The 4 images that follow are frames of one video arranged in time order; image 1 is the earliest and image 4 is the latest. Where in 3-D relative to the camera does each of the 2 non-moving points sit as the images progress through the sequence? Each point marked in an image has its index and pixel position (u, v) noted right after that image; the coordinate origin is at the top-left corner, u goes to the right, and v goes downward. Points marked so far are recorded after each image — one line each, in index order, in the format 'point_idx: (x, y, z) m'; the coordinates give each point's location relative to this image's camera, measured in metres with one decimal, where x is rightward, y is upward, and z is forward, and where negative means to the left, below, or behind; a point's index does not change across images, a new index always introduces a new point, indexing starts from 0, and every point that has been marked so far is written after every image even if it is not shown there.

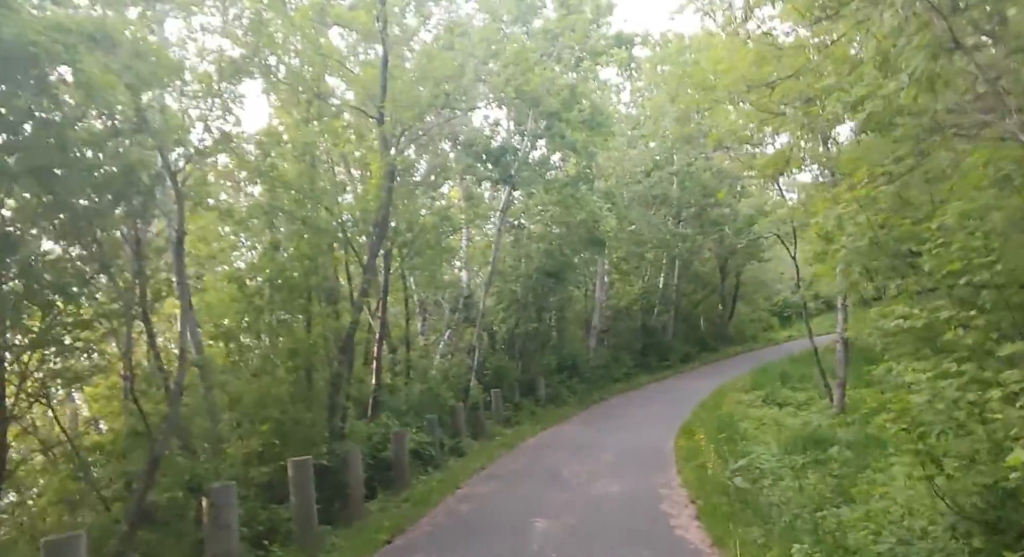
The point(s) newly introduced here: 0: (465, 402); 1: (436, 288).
0: (-1.0, -2.6, +16.7) m
1: (-1.6, -0.2, +16.9) m
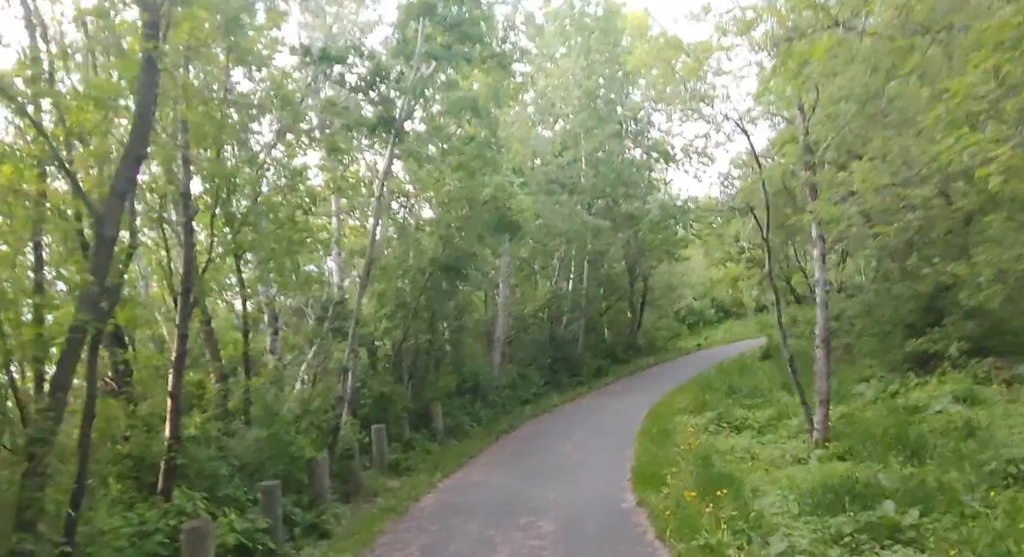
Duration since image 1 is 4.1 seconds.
0: (-2.7, -2.5, +11.9) m
1: (-3.3, -0.1, +12.0) m
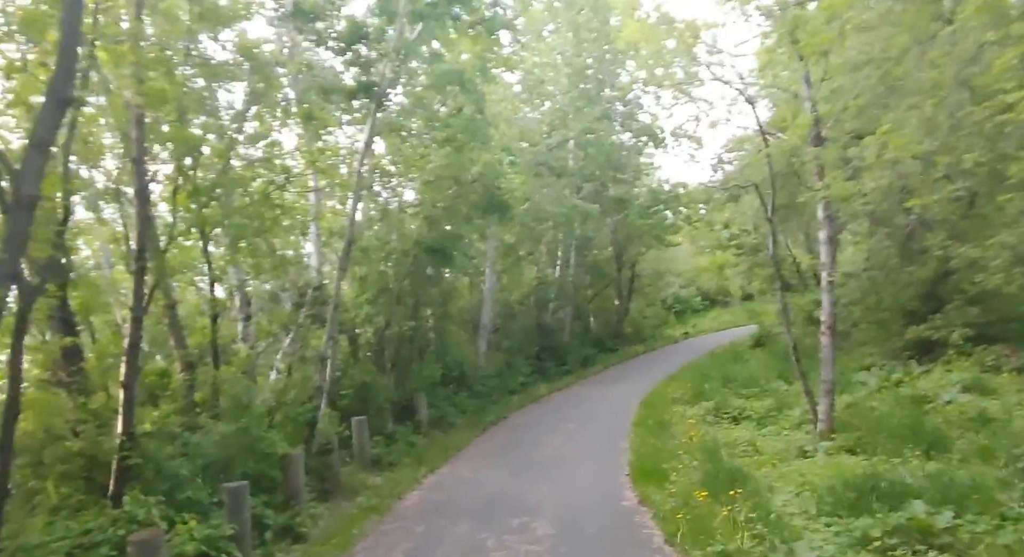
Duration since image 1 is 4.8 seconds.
0: (-2.8, -2.3, +11.1) m
1: (-3.5, +0.1, +11.1) m
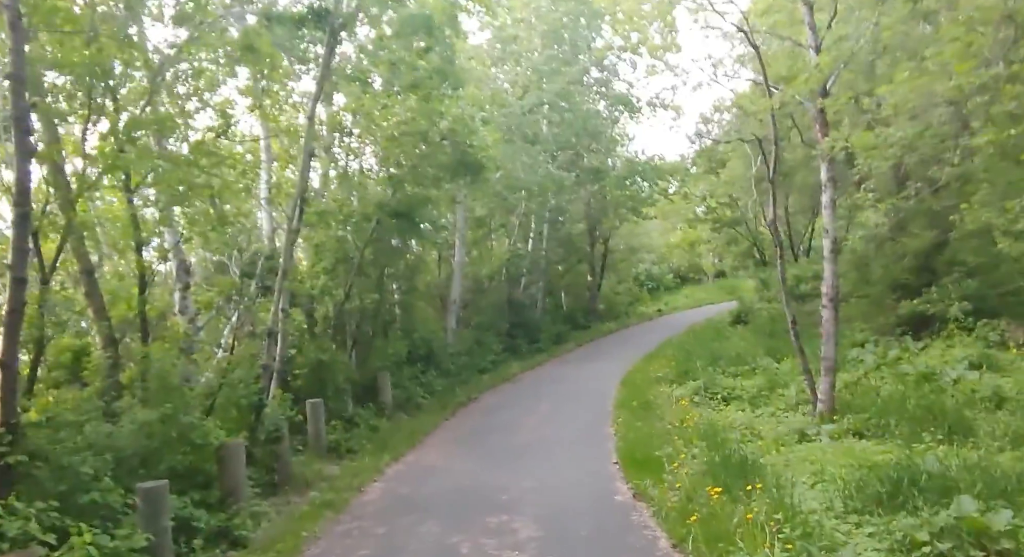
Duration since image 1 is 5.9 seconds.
0: (-3.1, -1.8, +9.7) m
1: (-3.8, +0.6, +9.7) m
